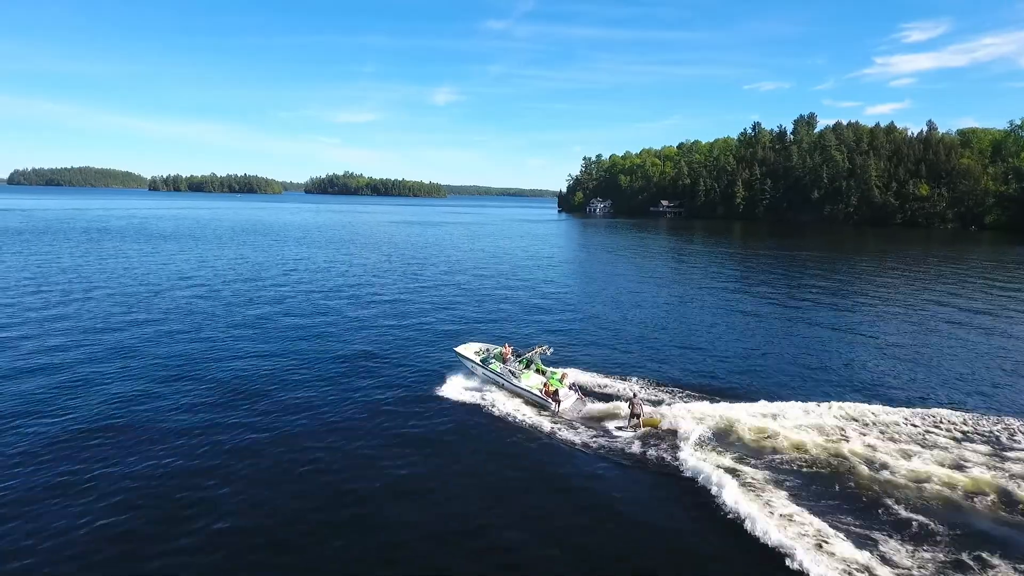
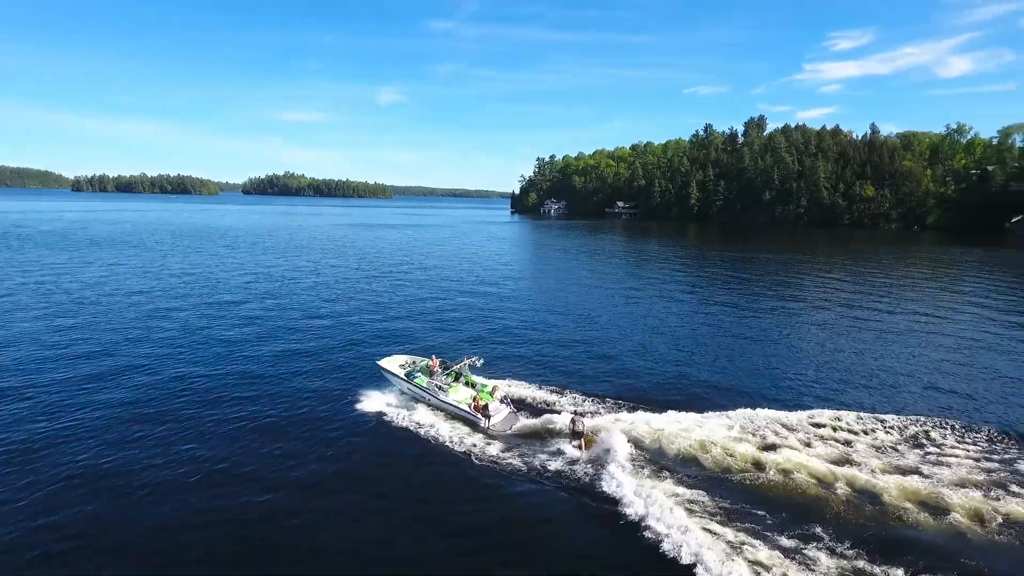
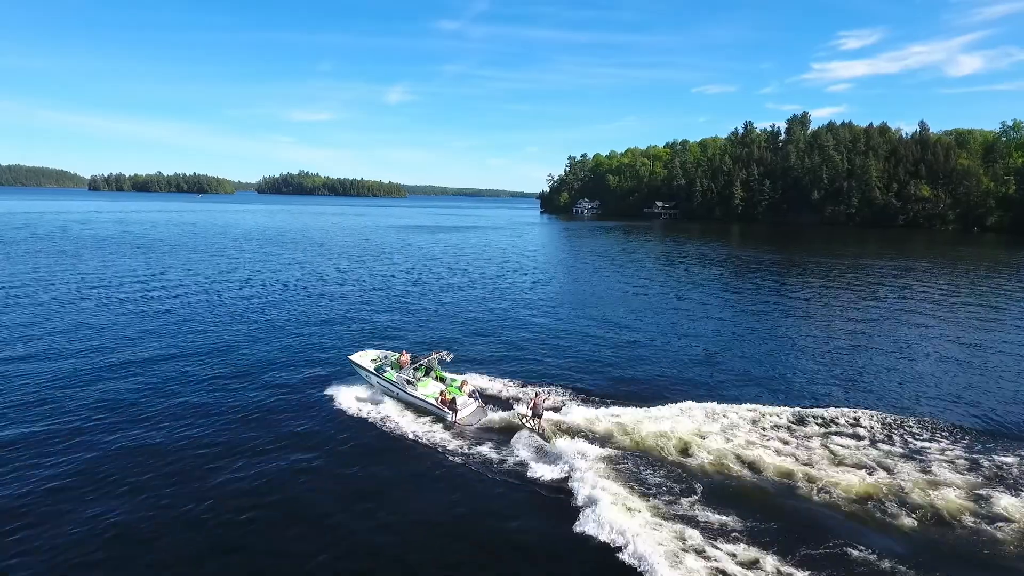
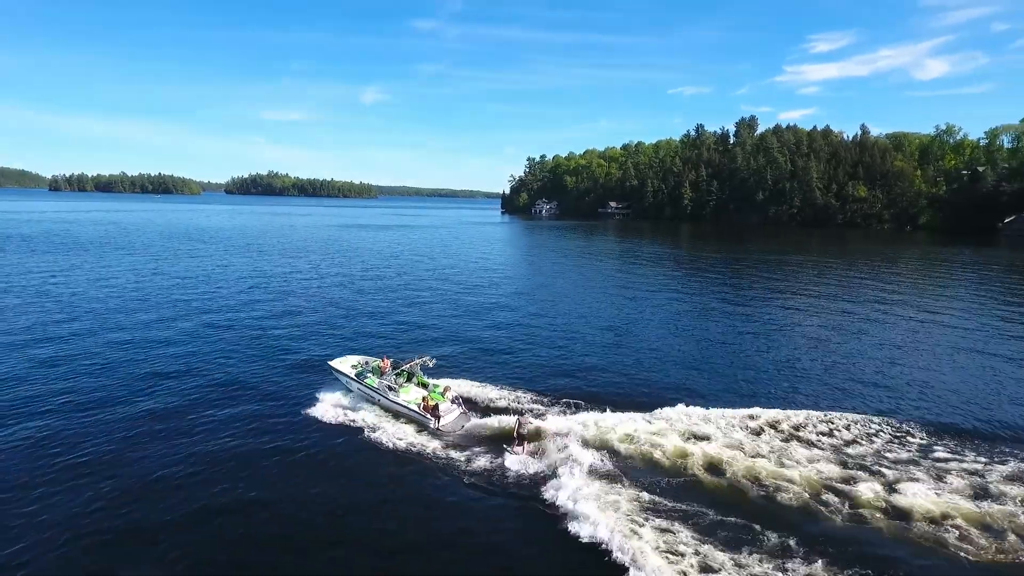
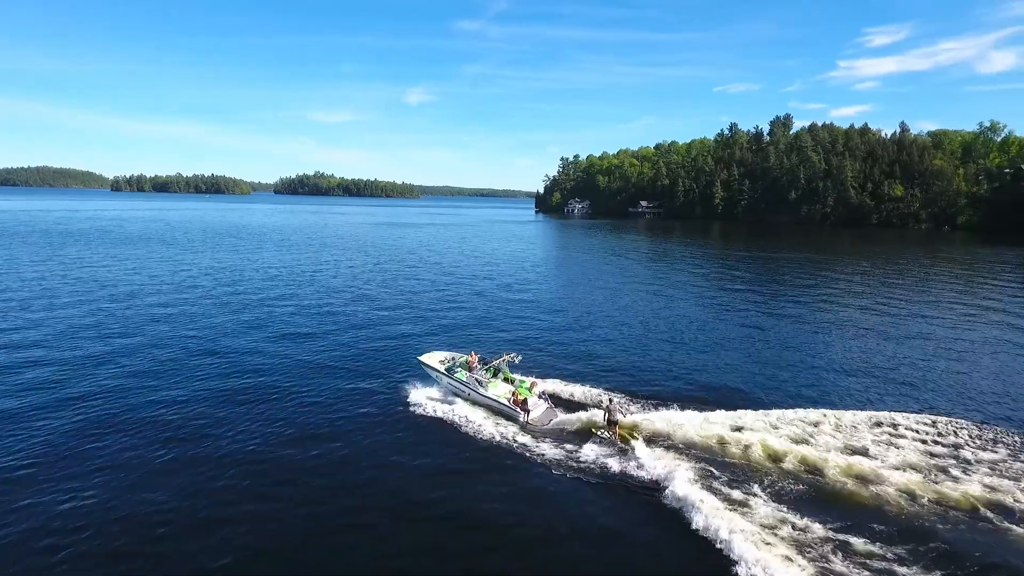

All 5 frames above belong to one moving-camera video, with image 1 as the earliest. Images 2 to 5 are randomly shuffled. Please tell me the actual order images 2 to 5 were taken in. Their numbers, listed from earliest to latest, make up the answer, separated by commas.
5, 2, 4, 3
